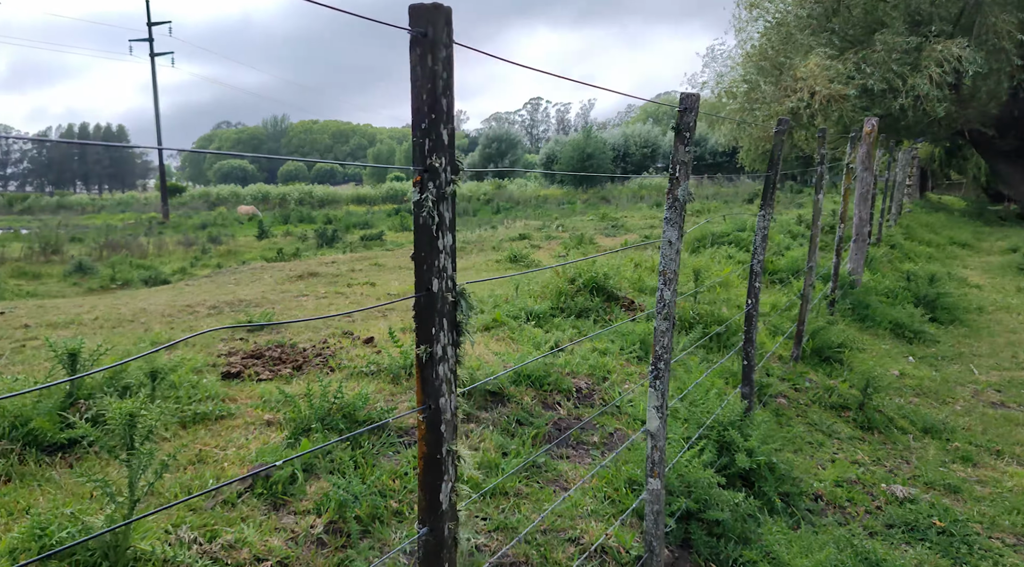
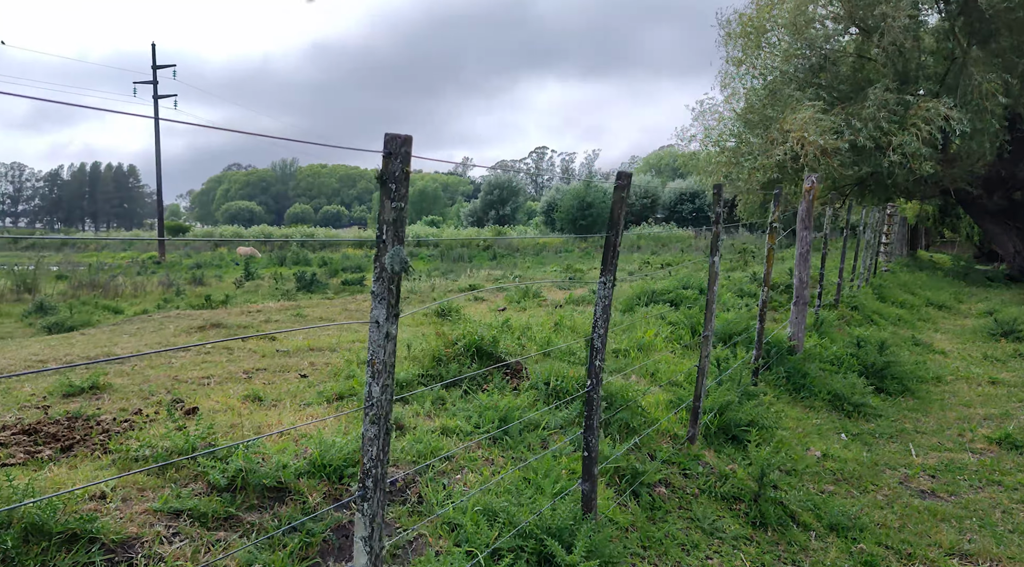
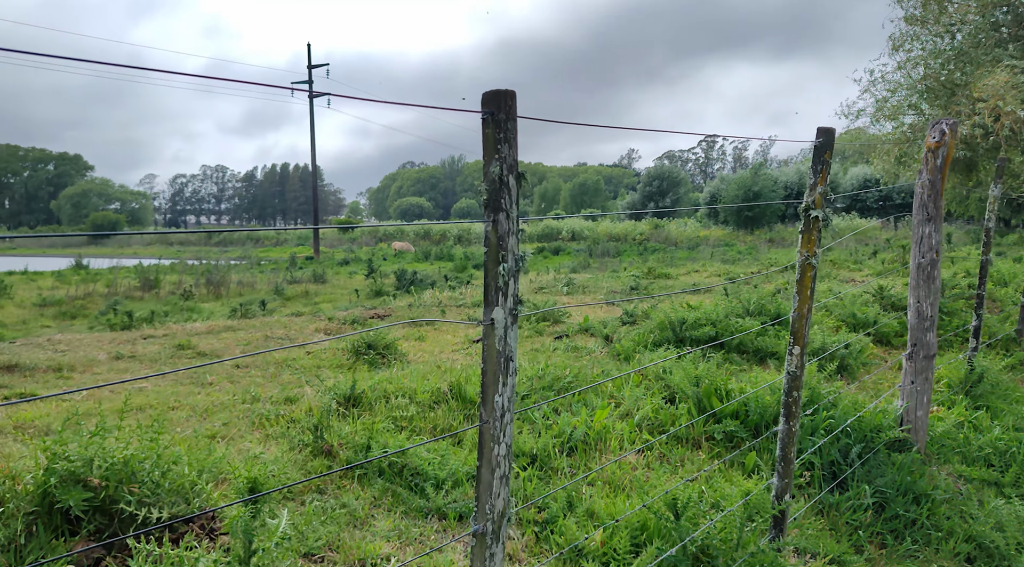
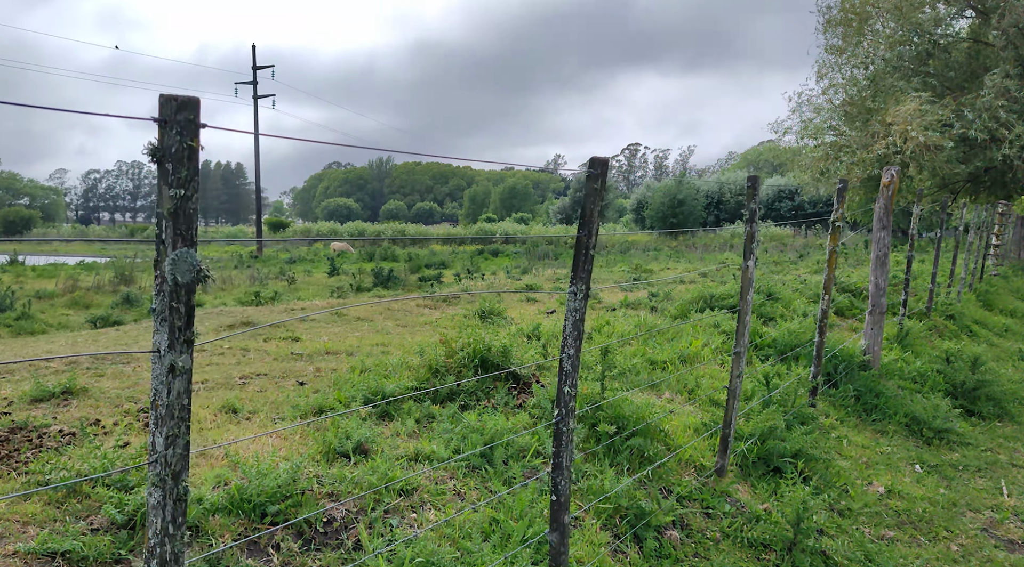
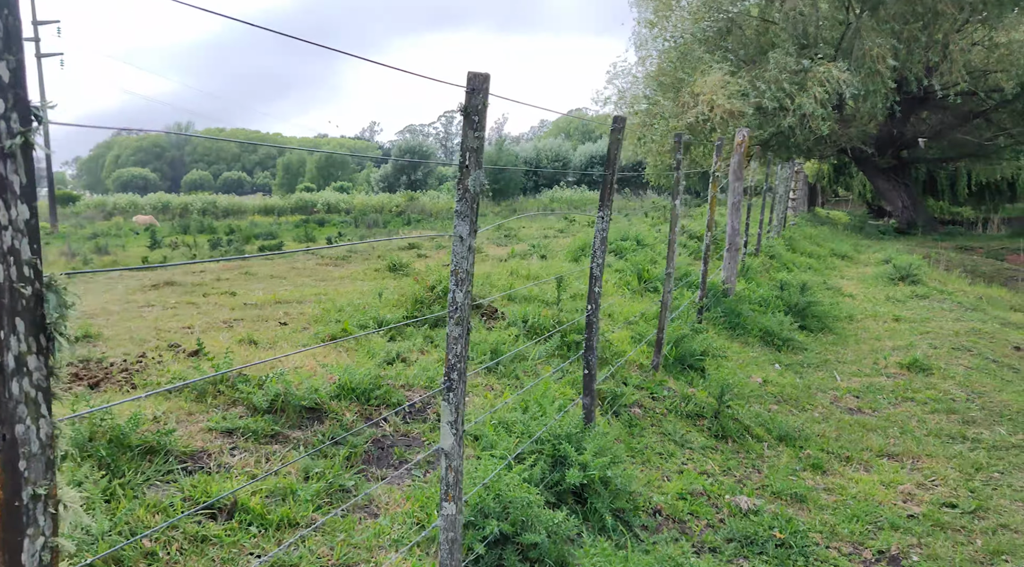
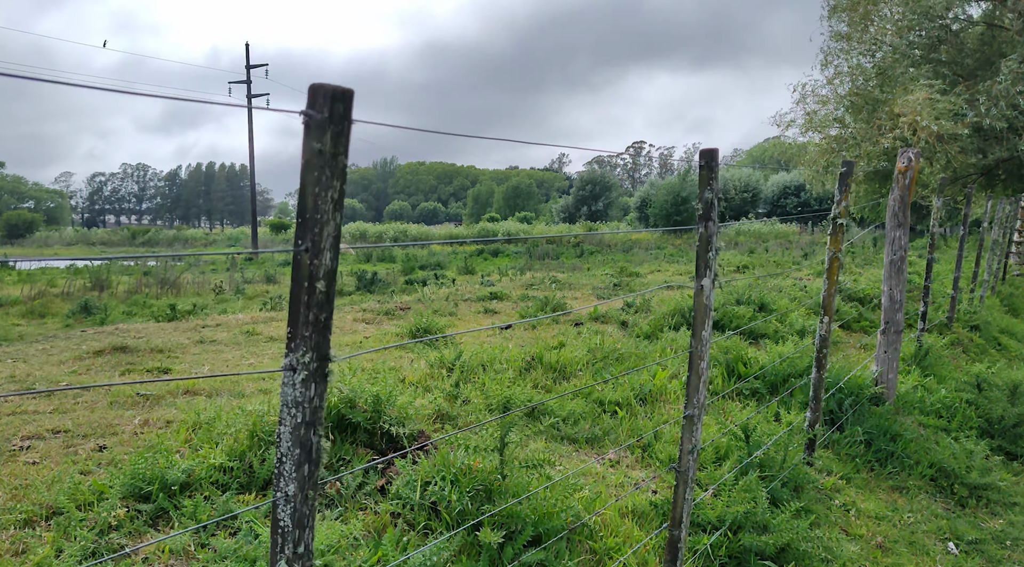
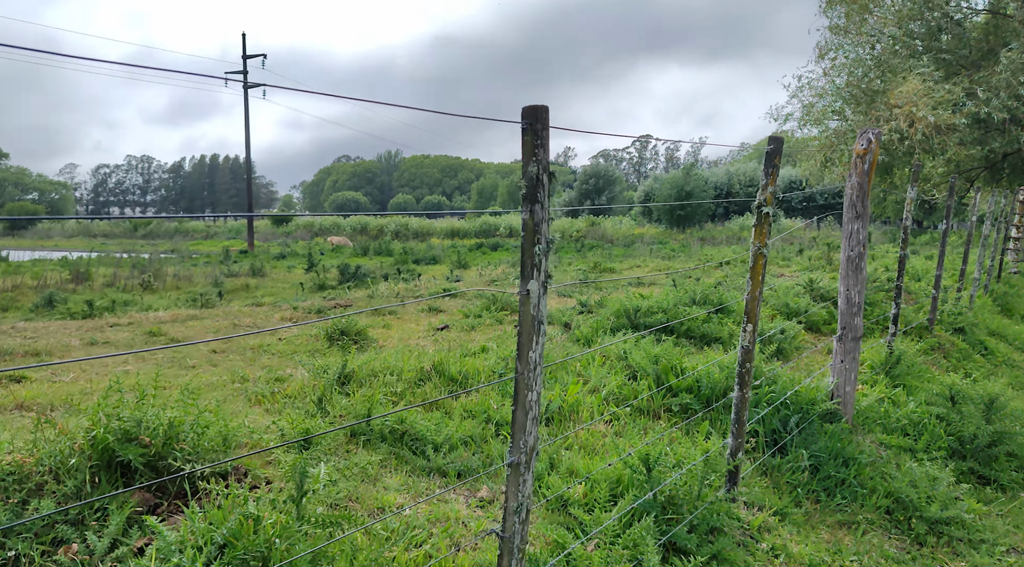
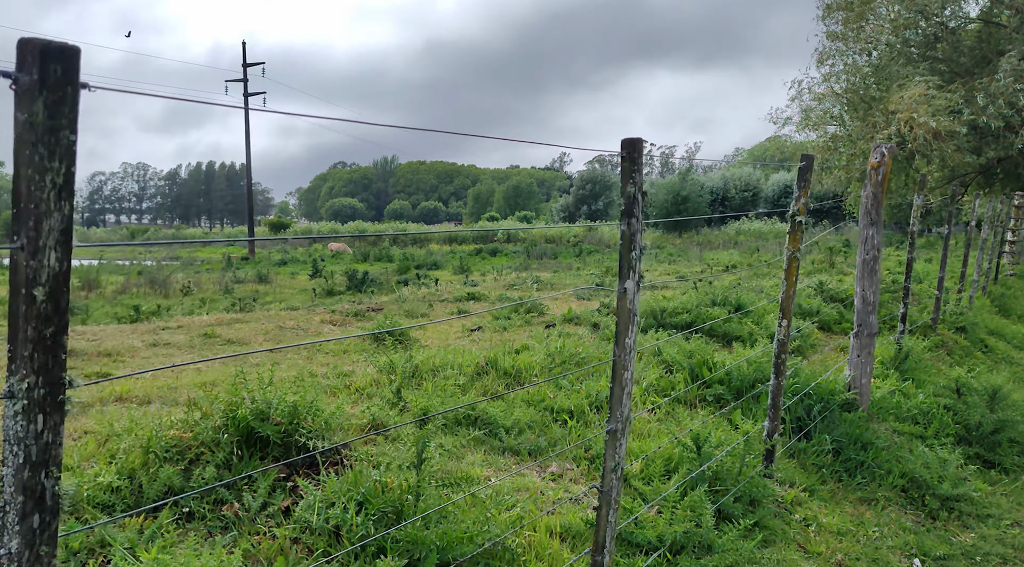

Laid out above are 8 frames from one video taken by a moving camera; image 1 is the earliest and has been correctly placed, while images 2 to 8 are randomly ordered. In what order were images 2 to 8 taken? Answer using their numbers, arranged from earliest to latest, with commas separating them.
5, 2, 4, 6, 8, 7, 3
